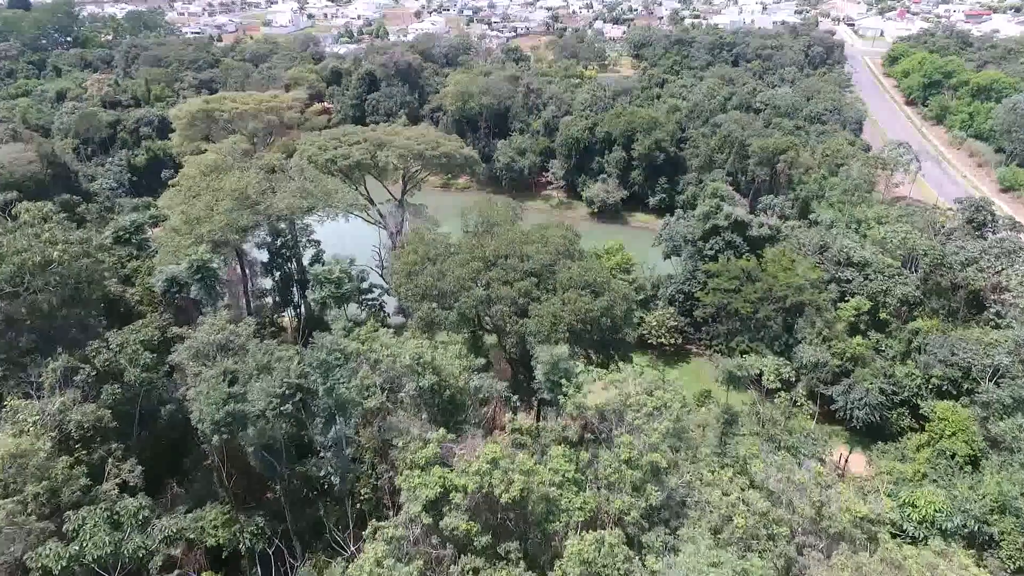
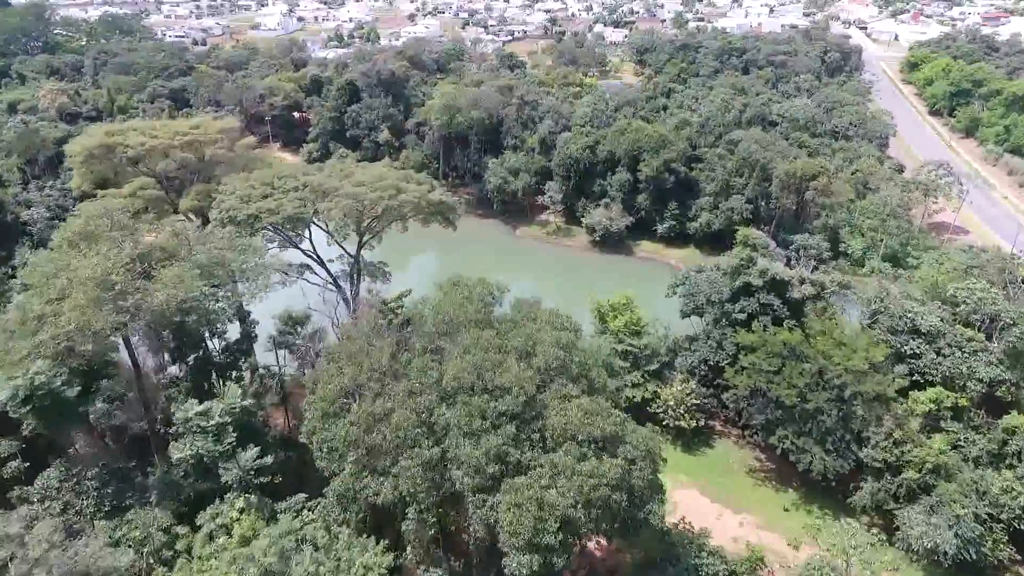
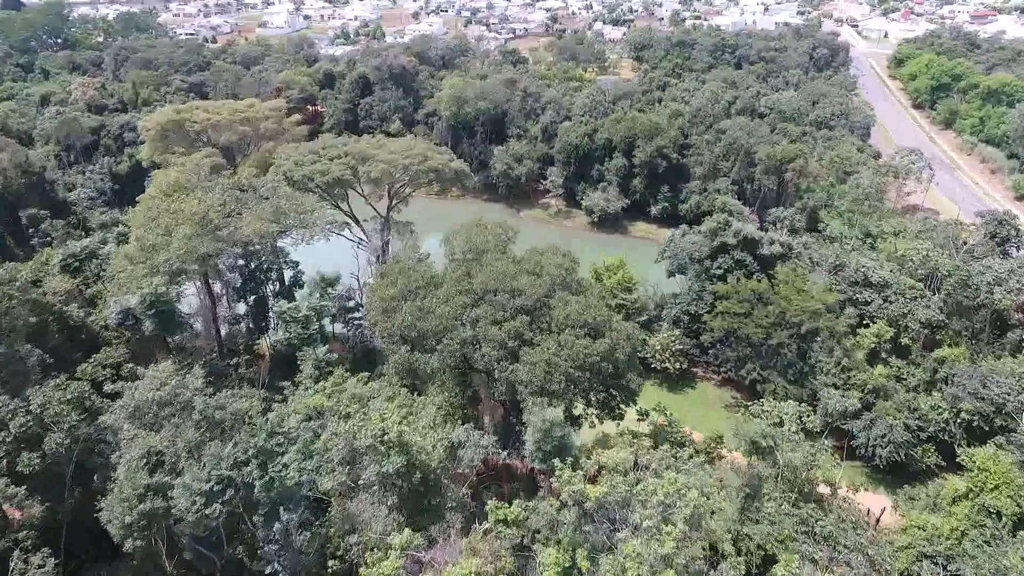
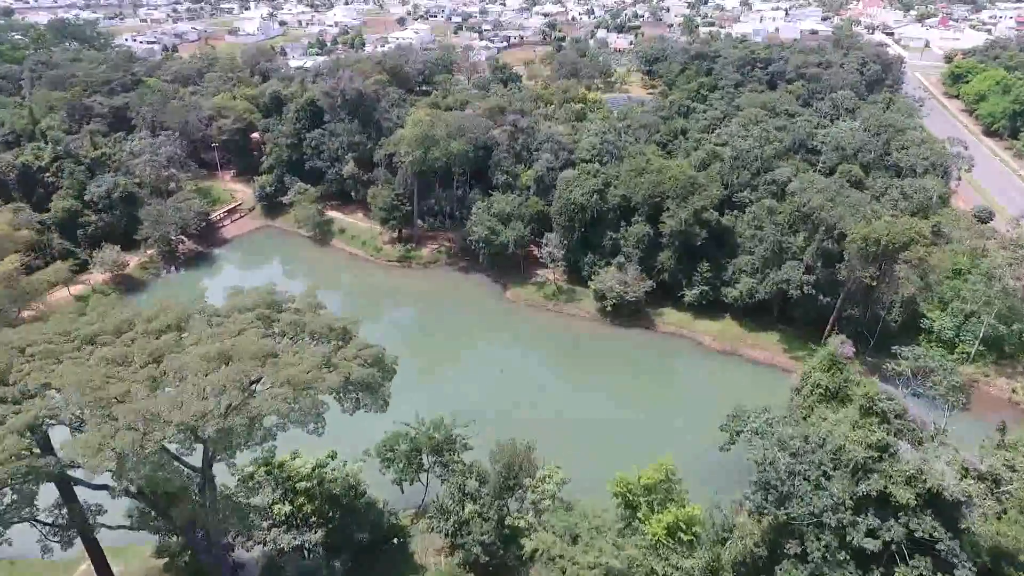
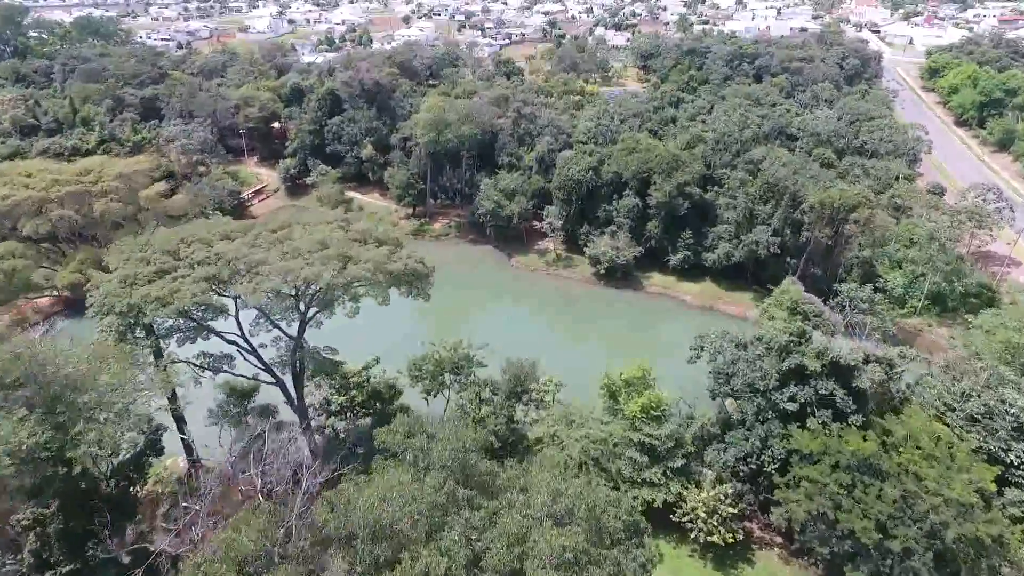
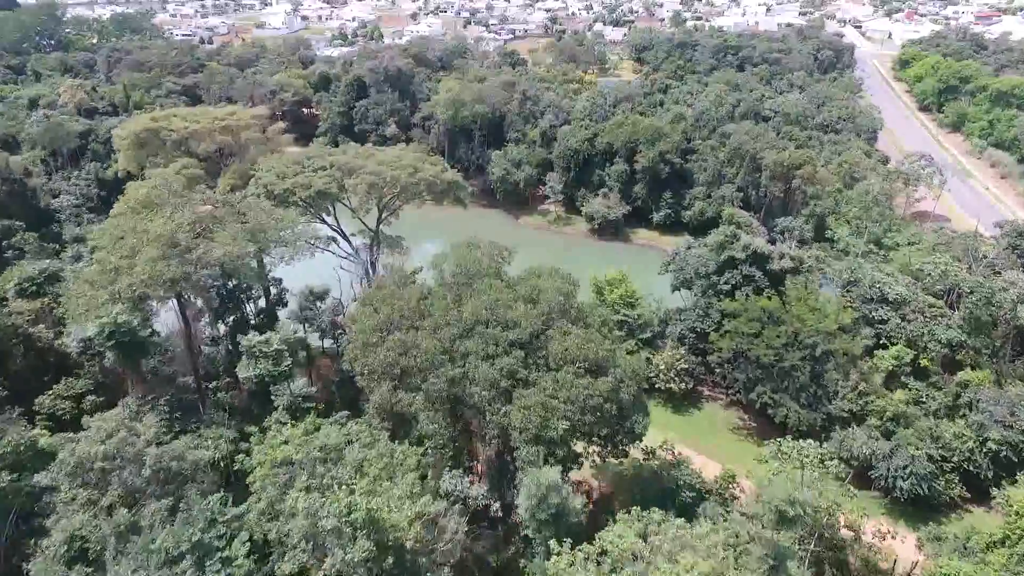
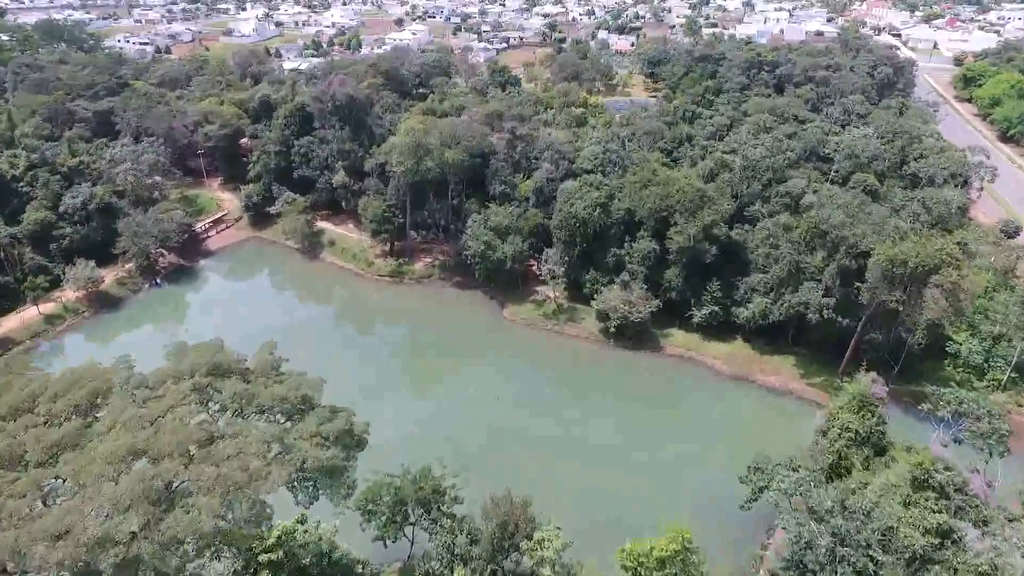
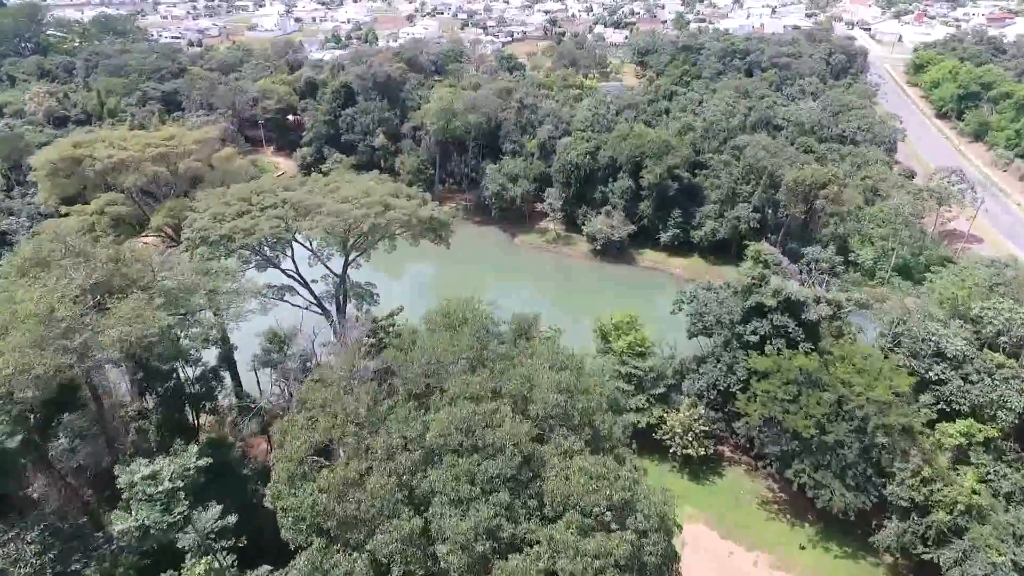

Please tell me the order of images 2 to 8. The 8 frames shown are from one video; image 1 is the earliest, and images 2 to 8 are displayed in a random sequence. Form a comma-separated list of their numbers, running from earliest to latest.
3, 6, 2, 8, 5, 4, 7
